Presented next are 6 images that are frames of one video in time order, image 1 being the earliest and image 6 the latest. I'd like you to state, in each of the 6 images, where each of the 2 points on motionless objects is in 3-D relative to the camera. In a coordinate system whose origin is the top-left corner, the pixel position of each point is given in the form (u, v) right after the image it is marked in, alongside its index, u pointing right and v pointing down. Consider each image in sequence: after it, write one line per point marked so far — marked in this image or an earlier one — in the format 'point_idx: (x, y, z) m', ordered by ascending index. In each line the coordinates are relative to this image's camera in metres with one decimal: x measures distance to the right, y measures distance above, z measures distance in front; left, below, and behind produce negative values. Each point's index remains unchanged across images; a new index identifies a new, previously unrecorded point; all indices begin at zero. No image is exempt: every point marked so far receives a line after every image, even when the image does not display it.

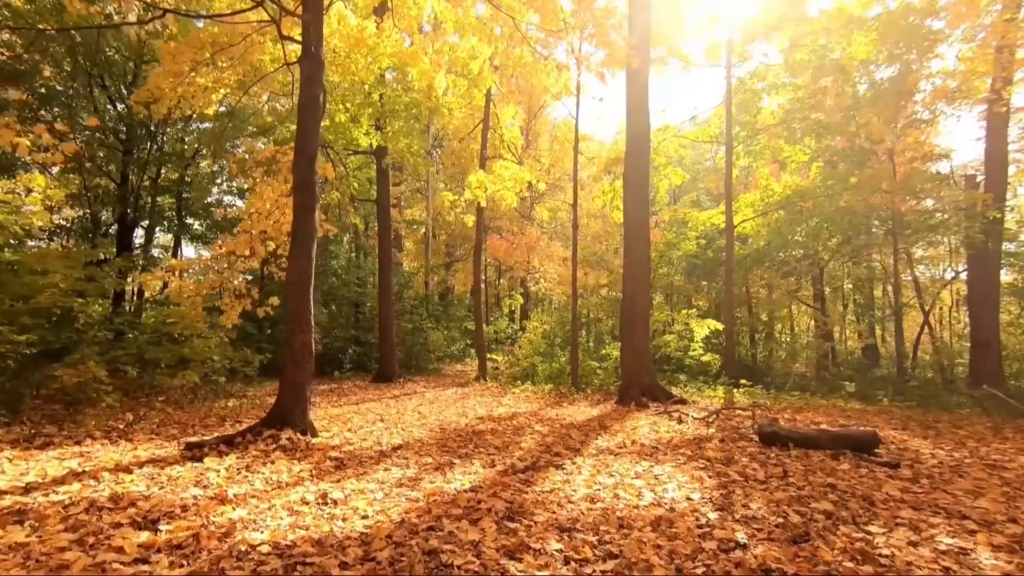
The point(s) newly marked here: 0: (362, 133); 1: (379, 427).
0: (-3.4, +3.5, +12.3) m
1: (-1.7, -1.7, +6.7) m
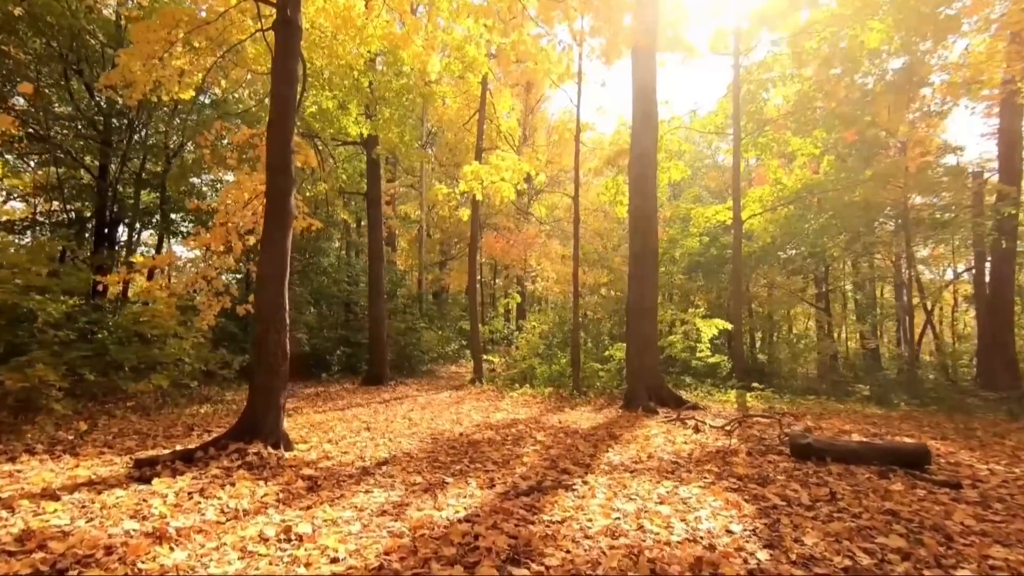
0: (-3.4, +3.5, +11.6) m
1: (-1.7, -1.7, +6.1) m
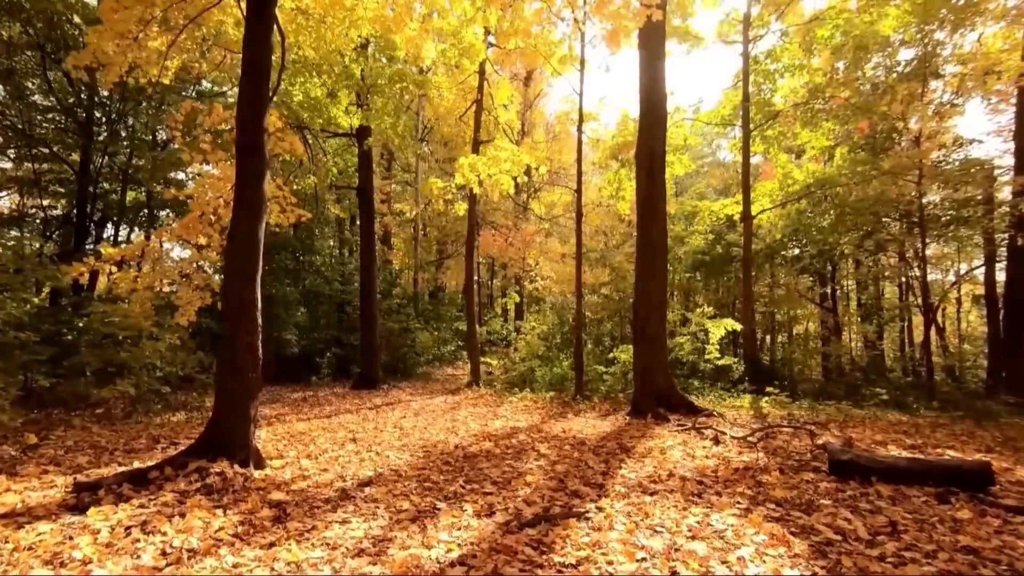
0: (-3.5, +3.6, +11.0) m
1: (-1.7, -1.6, +5.5) m
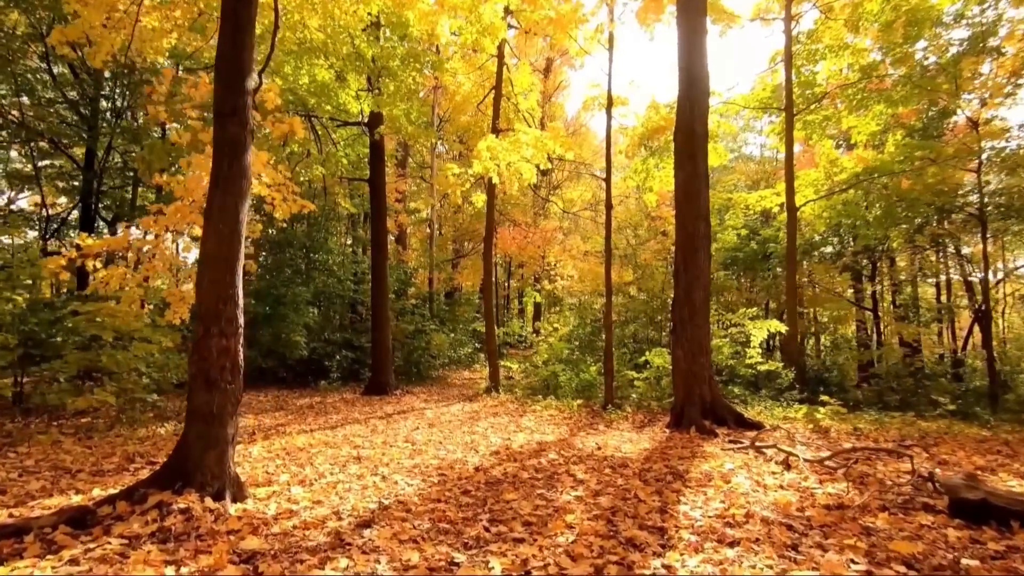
0: (-3.0, +3.6, +10.2) m
1: (-1.4, -1.6, +4.6) m
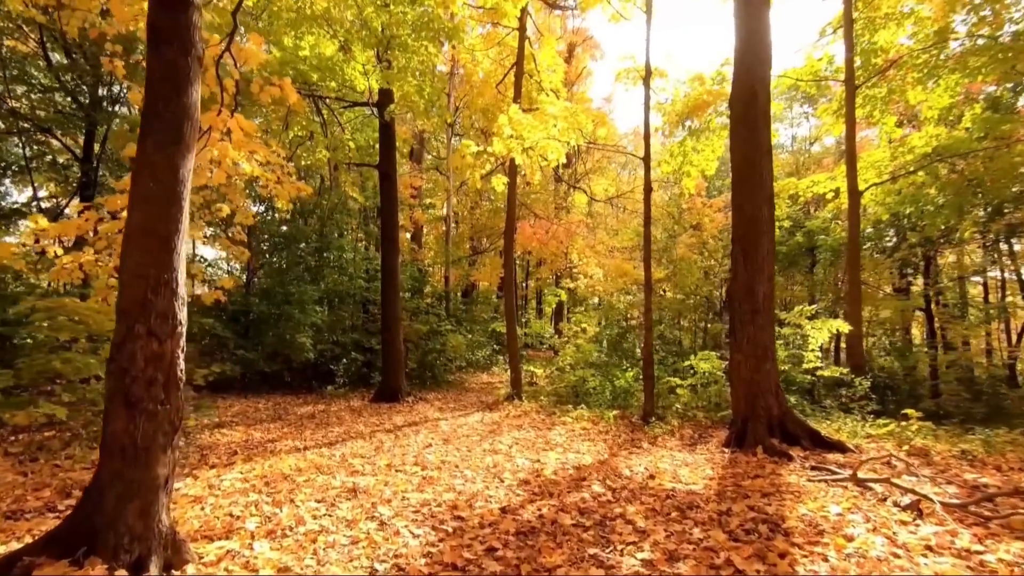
0: (-2.6, +3.7, +9.2) m
1: (-1.2, -1.5, +3.6) m
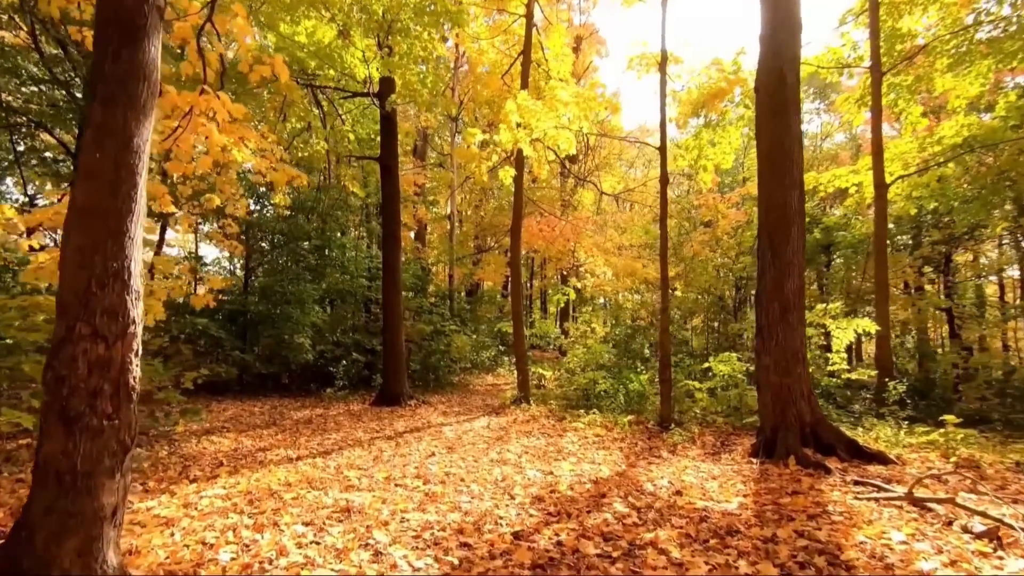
0: (-2.5, +3.7, +8.7) m
1: (-1.1, -1.5, +3.1) m
